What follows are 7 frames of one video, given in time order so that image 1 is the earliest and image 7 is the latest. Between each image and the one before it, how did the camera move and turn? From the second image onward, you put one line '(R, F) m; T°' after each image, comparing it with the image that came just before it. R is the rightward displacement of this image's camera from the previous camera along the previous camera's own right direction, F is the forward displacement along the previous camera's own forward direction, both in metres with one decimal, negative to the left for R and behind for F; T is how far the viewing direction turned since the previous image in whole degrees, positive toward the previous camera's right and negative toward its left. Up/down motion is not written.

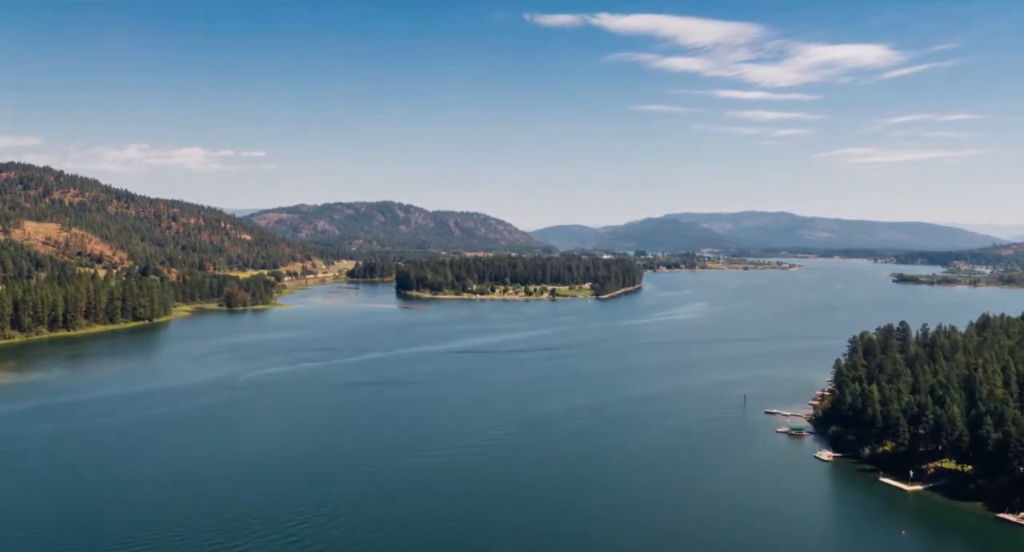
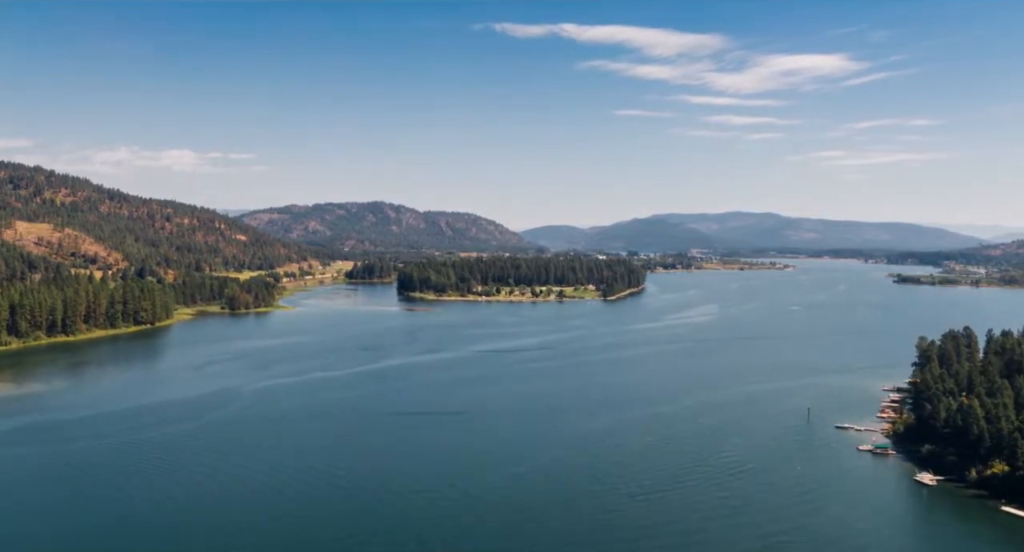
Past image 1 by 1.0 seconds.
(-1.4, +1.8) m; +1°
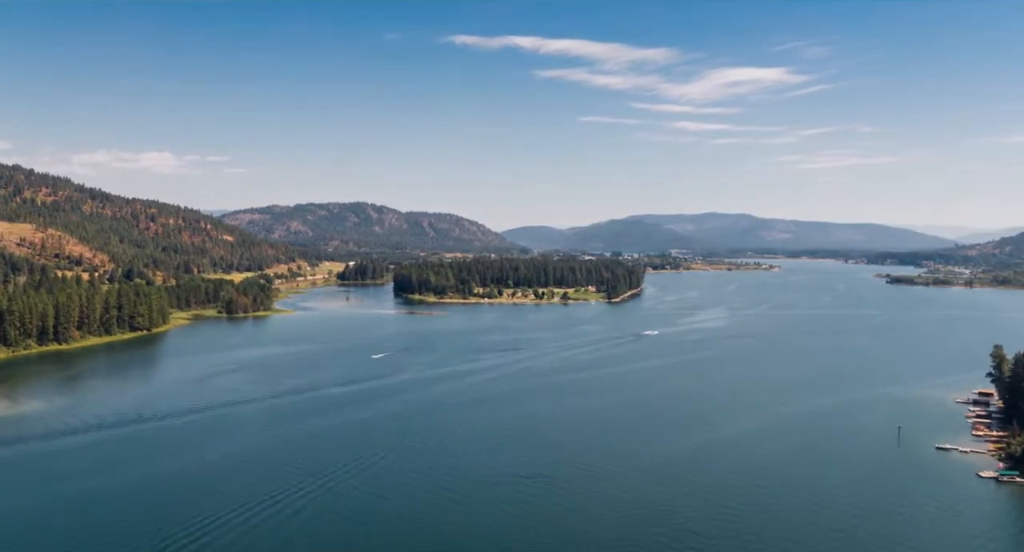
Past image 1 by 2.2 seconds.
(-1.9, +2.2) m; +1°
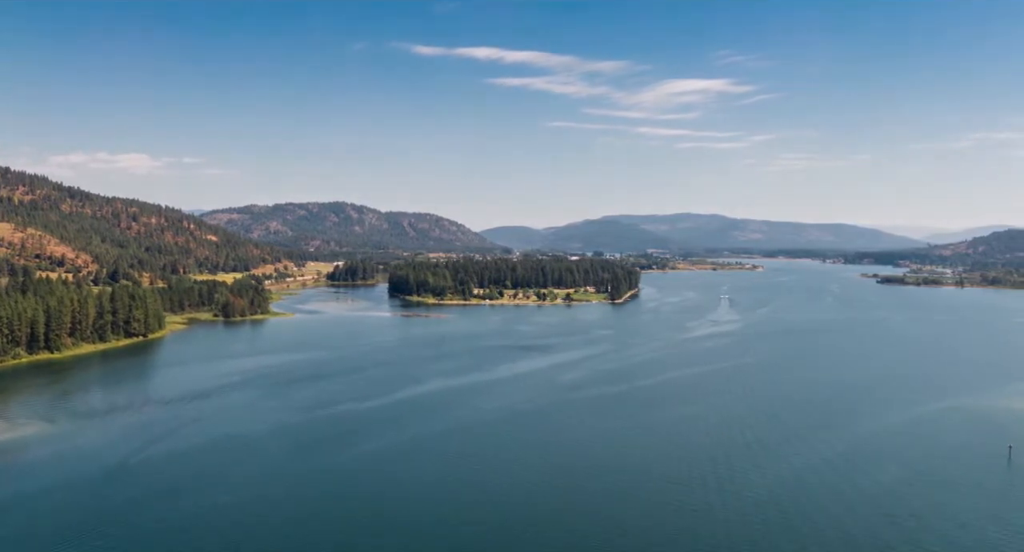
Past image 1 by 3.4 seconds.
(-1.9, +2.2) m; +1°
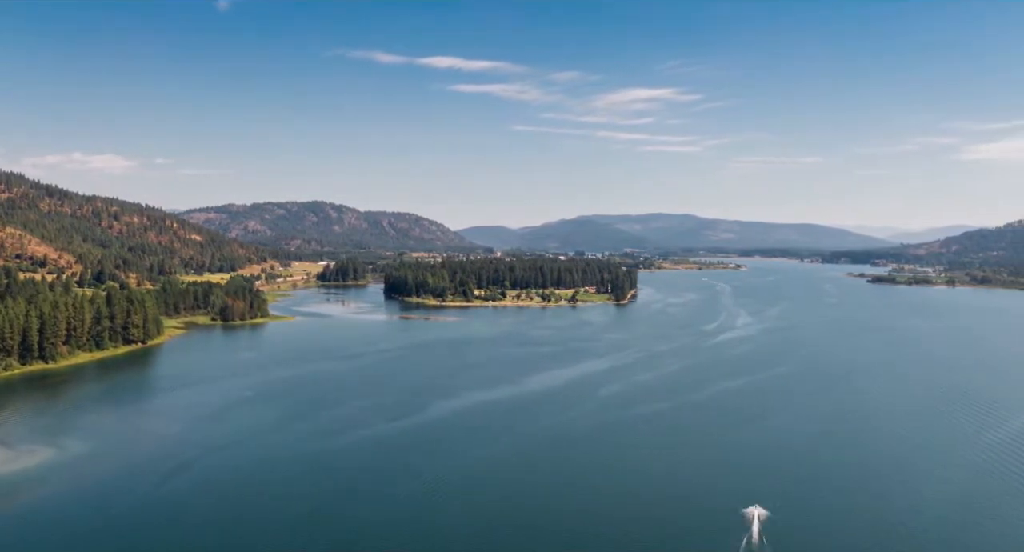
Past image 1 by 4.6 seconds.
(-2.1, +2.2) m; +1°
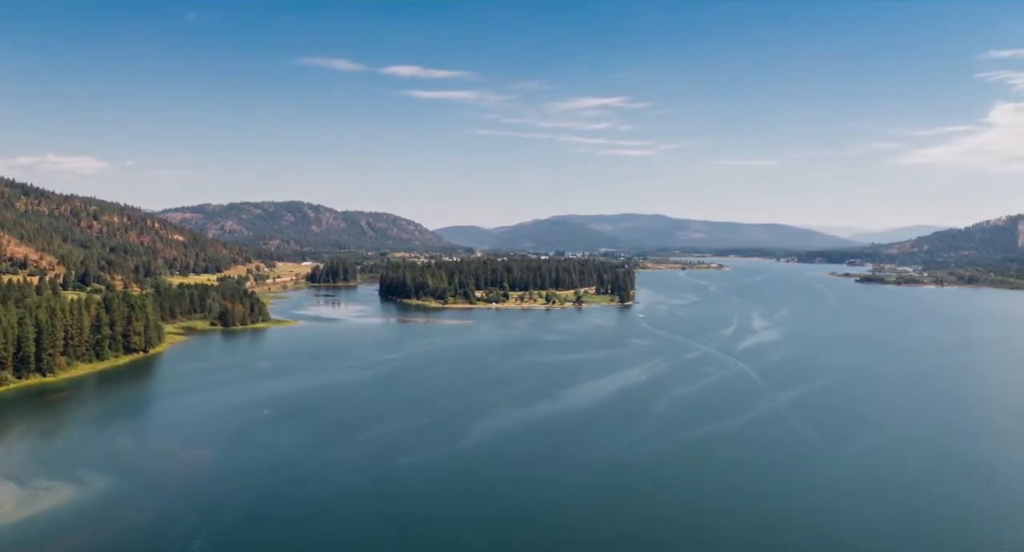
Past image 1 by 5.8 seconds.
(-2.2, +2.2) m; +1°
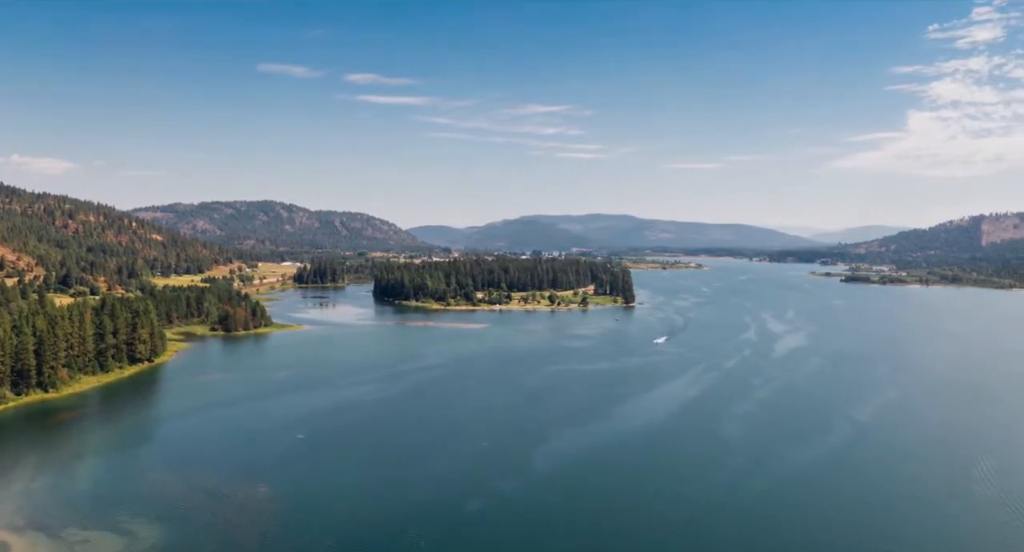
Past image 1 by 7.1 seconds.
(-2.4, +2.3) m; +2°
